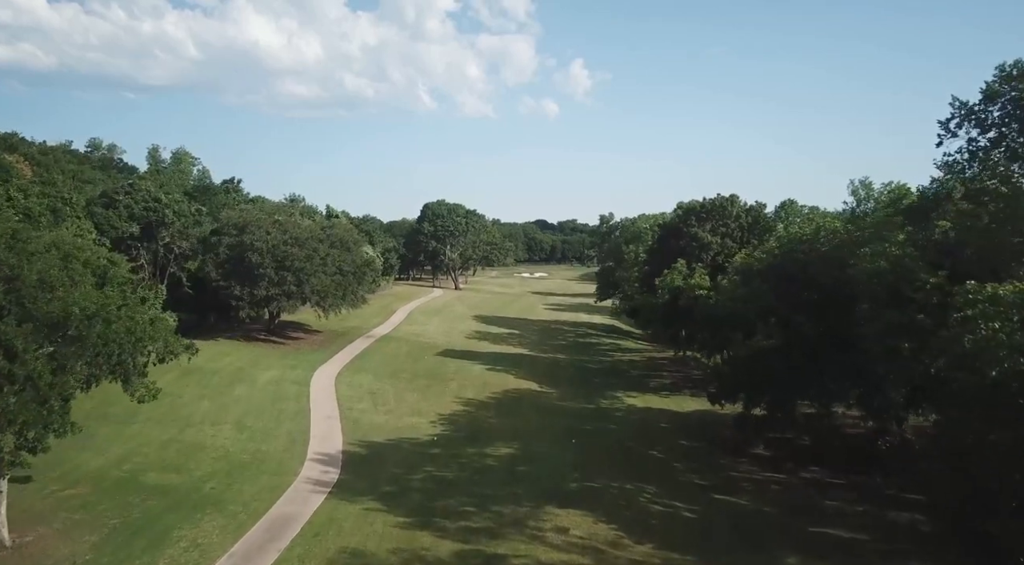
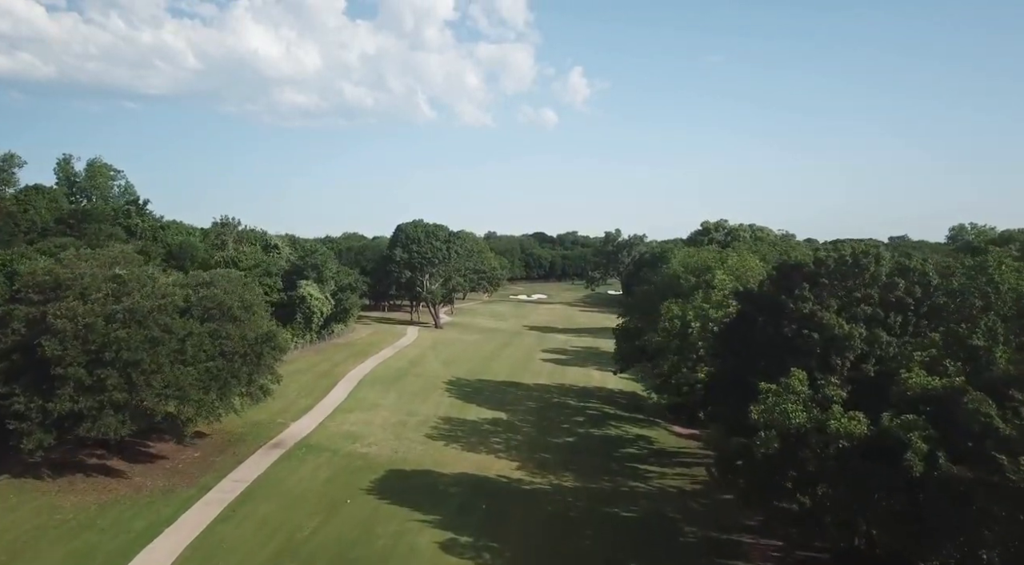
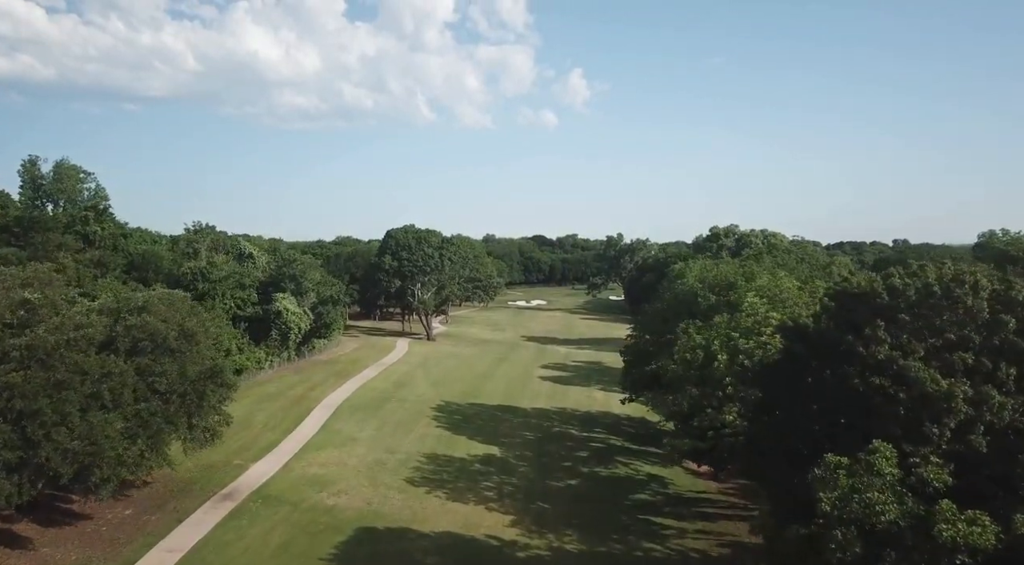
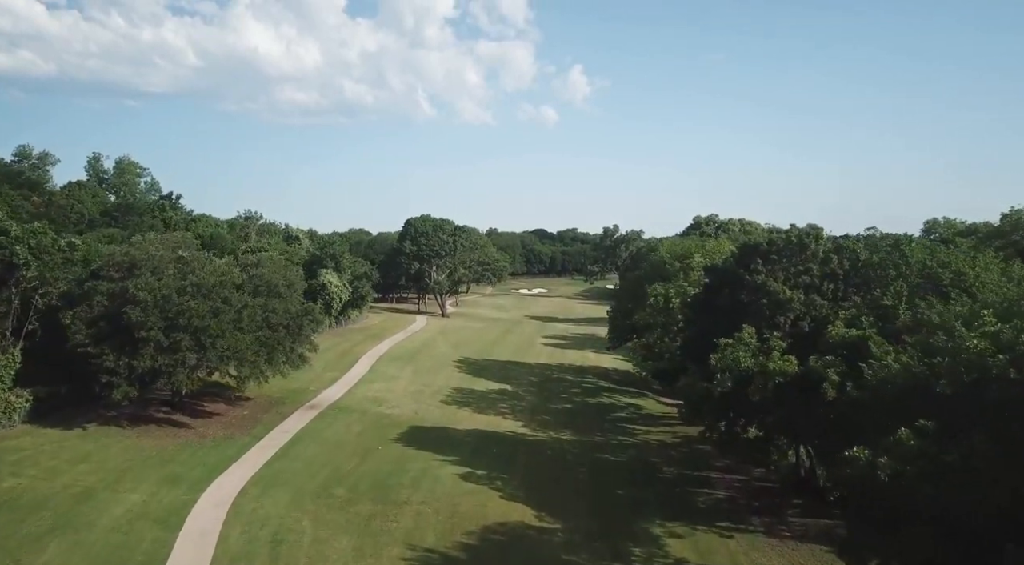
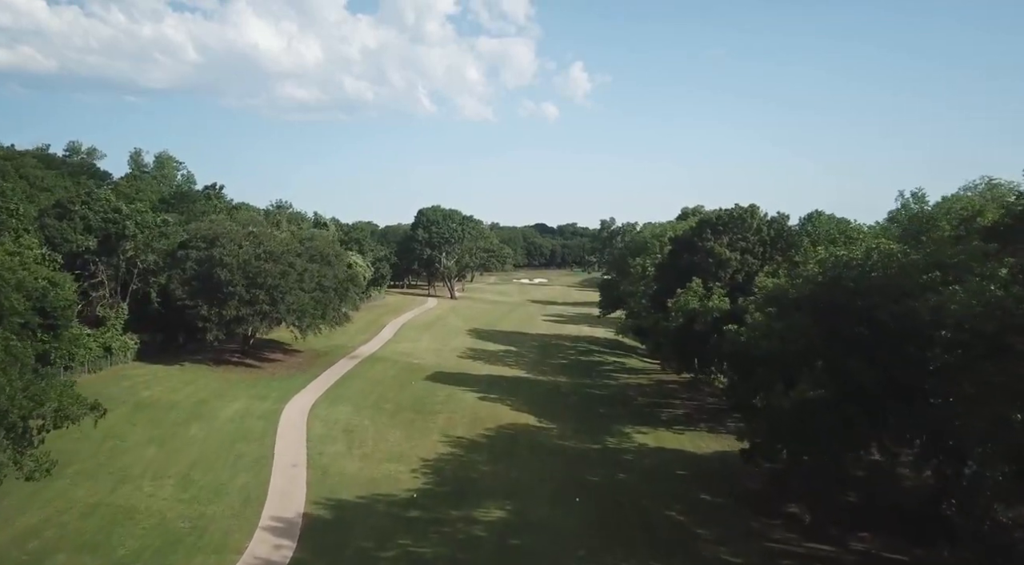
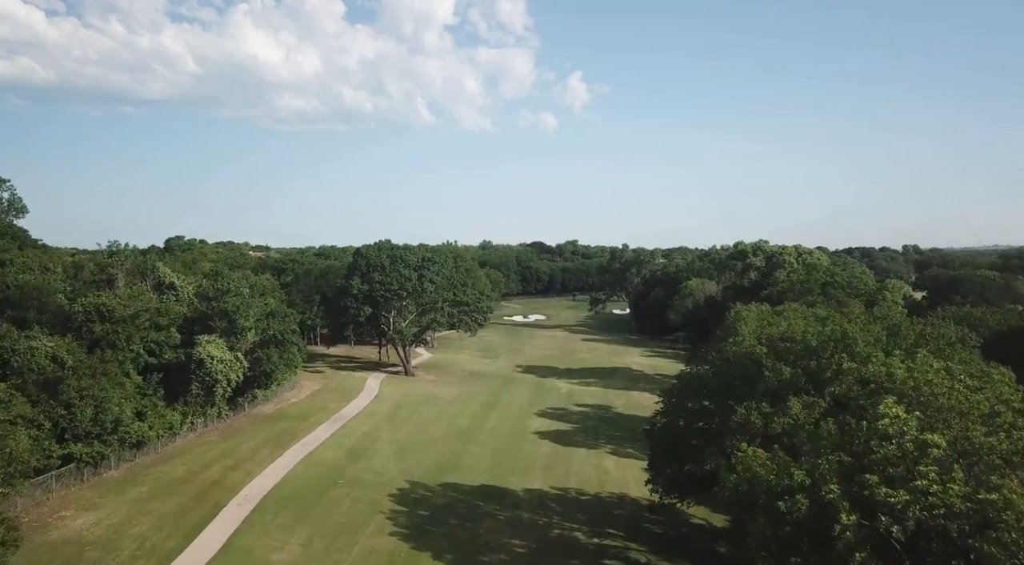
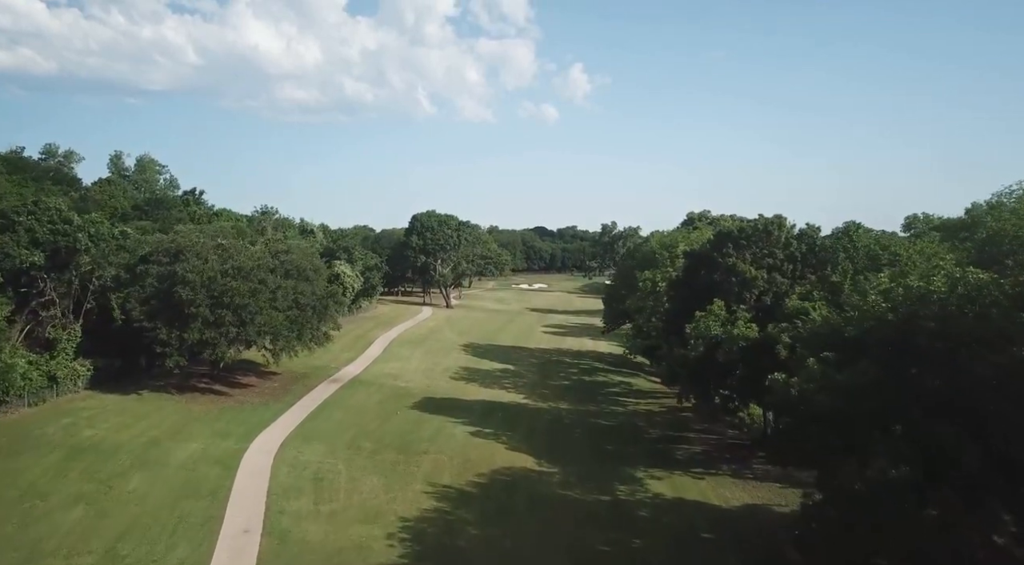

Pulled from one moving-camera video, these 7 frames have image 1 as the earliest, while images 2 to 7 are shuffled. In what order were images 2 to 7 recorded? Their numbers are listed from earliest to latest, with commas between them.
5, 7, 4, 2, 3, 6
